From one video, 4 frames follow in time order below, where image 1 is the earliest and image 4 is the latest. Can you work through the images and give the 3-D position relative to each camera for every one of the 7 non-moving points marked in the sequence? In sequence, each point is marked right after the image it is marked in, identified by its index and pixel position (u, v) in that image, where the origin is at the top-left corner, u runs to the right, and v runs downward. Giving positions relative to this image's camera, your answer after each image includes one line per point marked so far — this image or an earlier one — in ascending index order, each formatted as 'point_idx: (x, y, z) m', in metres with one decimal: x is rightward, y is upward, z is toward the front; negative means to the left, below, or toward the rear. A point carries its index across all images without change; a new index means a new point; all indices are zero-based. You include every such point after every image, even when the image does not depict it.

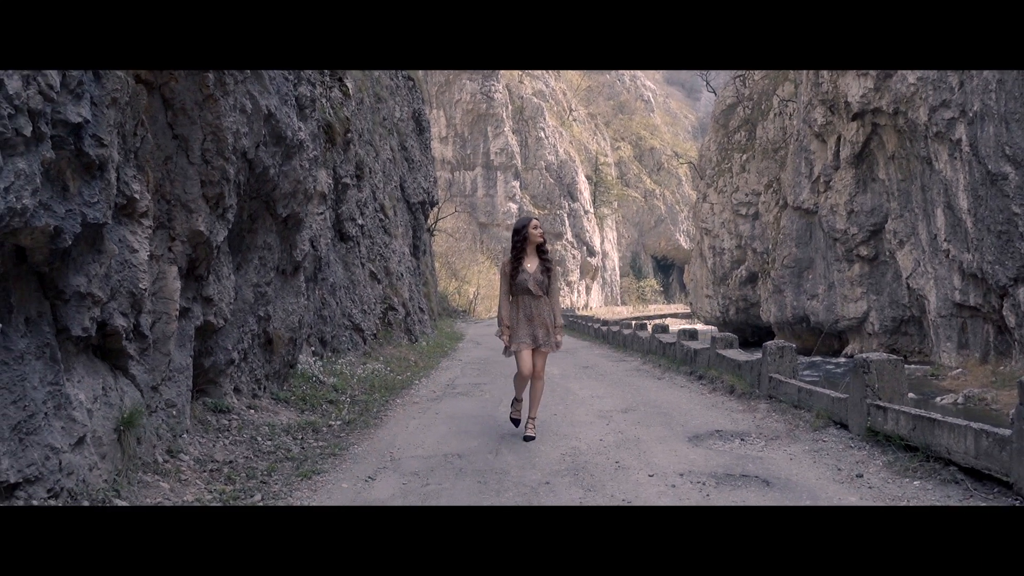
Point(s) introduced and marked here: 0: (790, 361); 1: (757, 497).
0: (+3.2, -0.8, +8.4) m
1: (+1.6, -1.4, +4.8) m
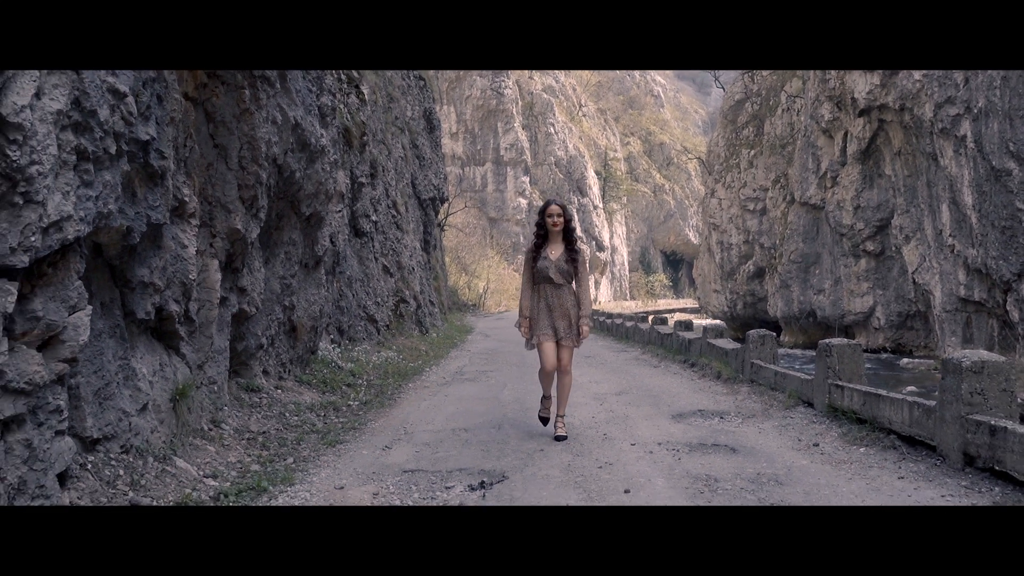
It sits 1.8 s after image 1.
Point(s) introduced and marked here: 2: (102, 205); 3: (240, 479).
0: (+3.2, -0.7, +9.1) m
1: (+1.6, -1.3, +5.6) m
2: (-2.3, +0.5, +4.1) m
3: (-1.9, -1.3, +5.2) m
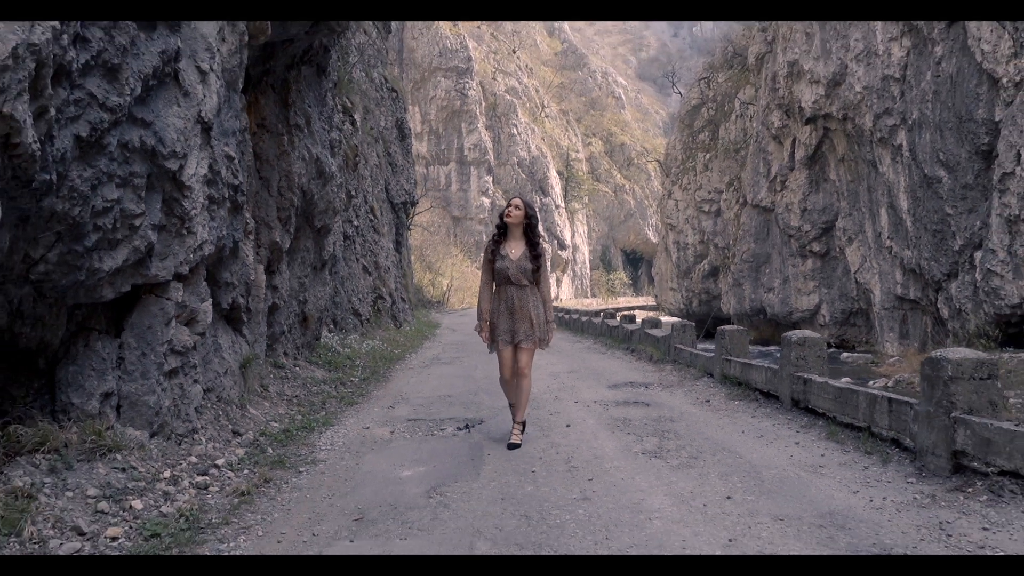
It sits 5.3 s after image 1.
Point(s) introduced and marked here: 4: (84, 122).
0: (+2.8, -0.7, +11.4) m
1: (+1.3, -1.3, +7.8) m
2: (-2.5, +0.5, +6.2) m
3: (-2.2, -1.3, +7.3) m
4: (-2.4, +0.9, +4.2) m
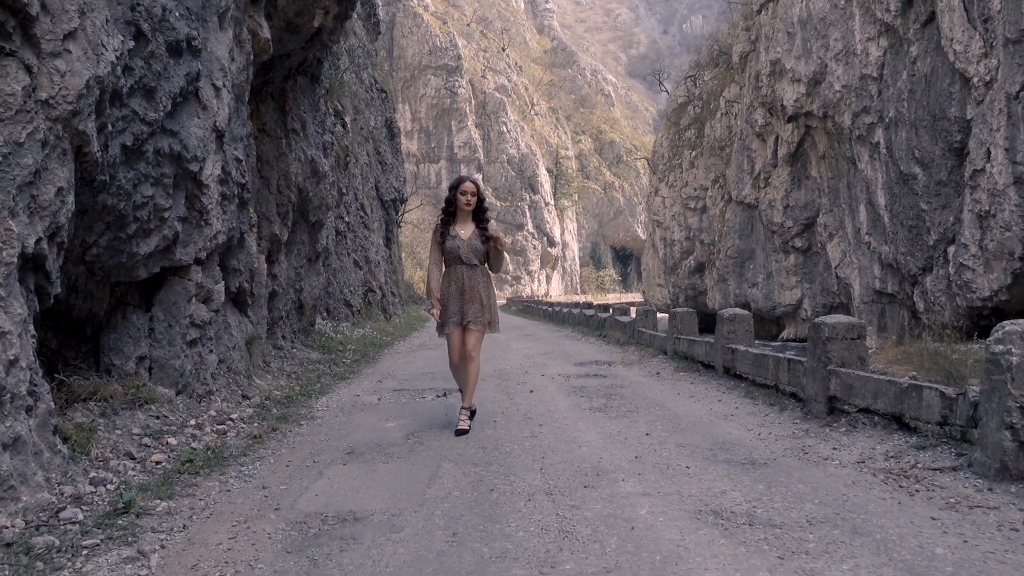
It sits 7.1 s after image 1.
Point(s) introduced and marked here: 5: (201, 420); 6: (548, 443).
0: (+2.4, -0.5, +12.6) m
1: (+1.0, -1.1, +8.9) m
2: (-2.8, +0.6, +7.2) m
3: (-2.5, -1.2, +8.3) m
4: (-2.7, +1.1, +5.2) m
5: (-2.6, -1.1, +6.1) m
6: (+0.3, -1.1, +5.3) m
